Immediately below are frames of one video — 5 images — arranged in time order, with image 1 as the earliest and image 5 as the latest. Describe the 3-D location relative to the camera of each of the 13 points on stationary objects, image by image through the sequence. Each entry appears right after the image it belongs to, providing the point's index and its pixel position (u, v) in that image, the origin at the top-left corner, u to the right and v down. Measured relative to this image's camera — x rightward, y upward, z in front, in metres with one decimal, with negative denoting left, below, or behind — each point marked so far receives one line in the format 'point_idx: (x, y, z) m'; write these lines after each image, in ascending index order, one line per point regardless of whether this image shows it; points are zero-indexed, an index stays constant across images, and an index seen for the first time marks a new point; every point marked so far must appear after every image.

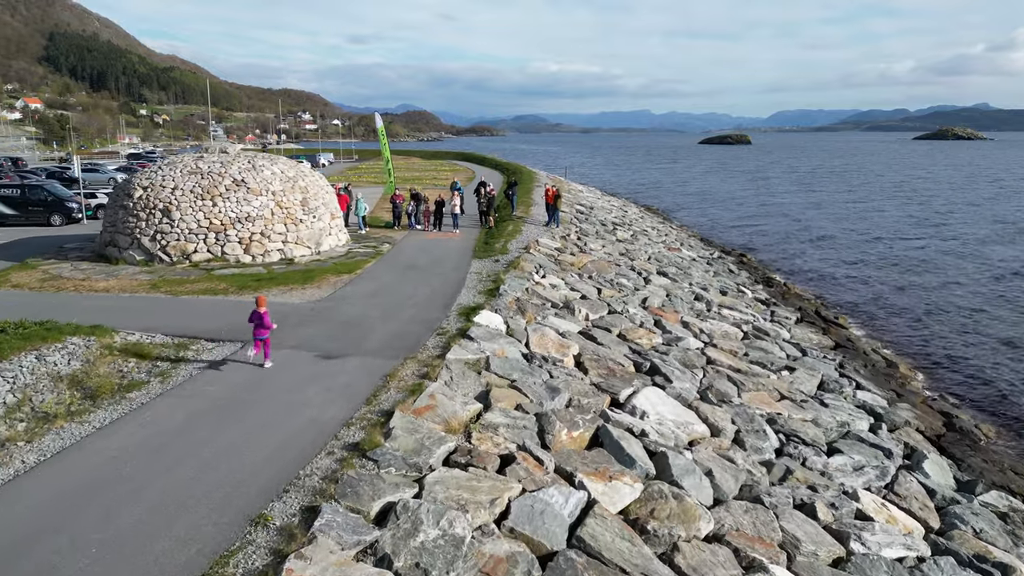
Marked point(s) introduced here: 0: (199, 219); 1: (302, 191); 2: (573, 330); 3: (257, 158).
0: (-7.7, +1.7, +17.5) m
1: (-5.7, +2.6, +19.4) m
2: (+1.2, -0.8, +14.0) m
3: (-6.9, +3.5, +19.4) m
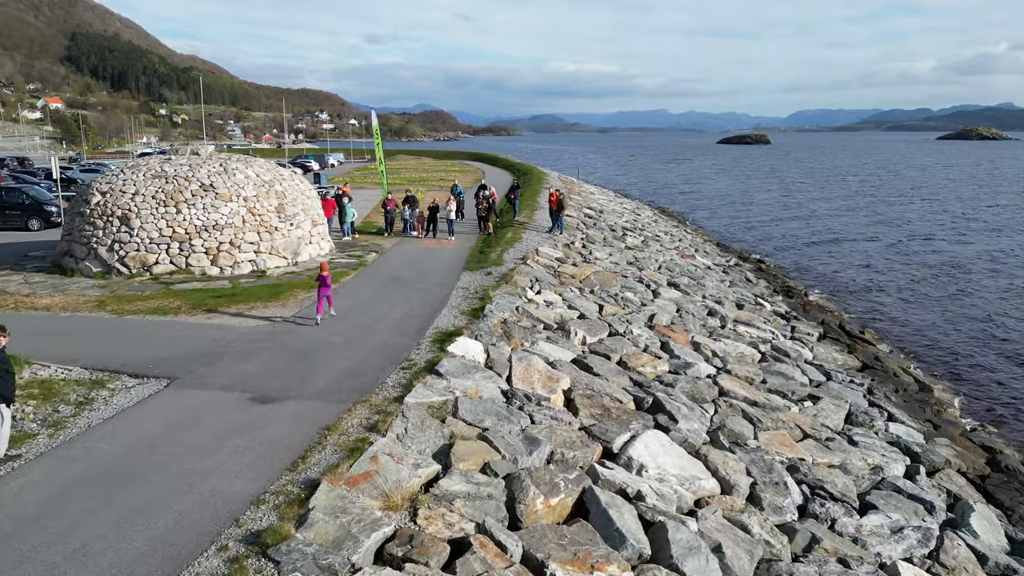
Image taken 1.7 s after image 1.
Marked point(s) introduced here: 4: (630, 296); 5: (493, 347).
0: (-7.9, +1.4, +16.0) m
1: (-5.9, +2.3, +17.9) m
2: (+0.9, -1.2, +12.4) m
3: (-7.1, +3.2, +17.9) m
4: (+3.1, -0.2, +18.6) m
5: (-0.3, -0.9, +11.7) m
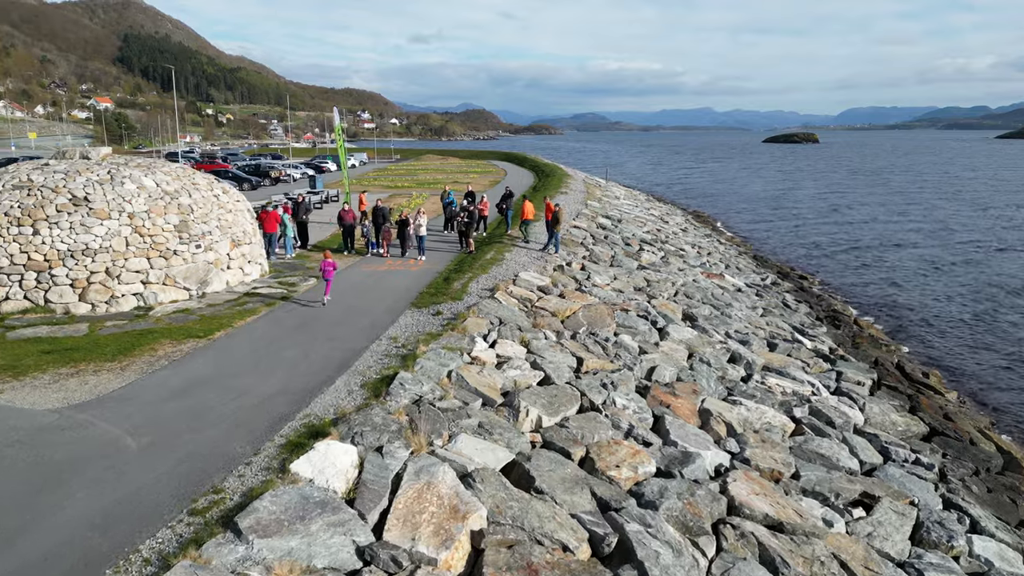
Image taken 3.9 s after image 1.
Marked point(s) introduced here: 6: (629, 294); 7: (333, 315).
0: (-8.7, +0.6, +12.5) m
1: (-6.6, +1.5, +14.3) m
2: (-0.2, -2.1, +8.4) m
3: (-7.8, +2.4, +14.4) m
4: (+2.3, -1.1, +14.5) m
5: (-1.5, -1.8, +7.8) m
6: (+3.1, -0.1, +18.9) m
7: (-3.3, -0.5, +13.2) m
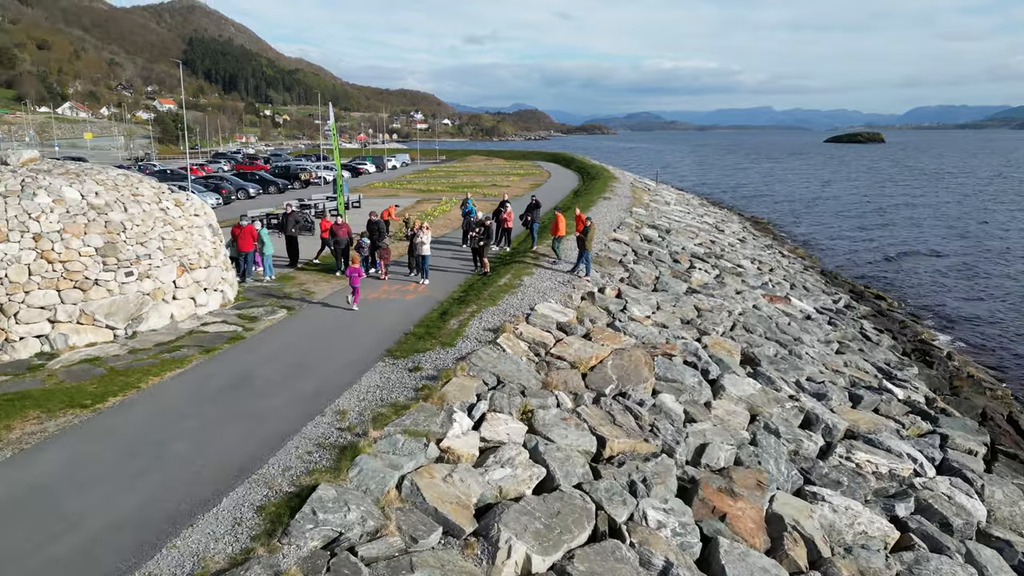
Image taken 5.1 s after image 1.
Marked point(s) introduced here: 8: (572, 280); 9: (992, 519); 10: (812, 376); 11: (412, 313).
0: (-8.7, +0.1, +9.9) m
1: (-6.5, +0.9, +11.5) m
2: (-0.5, -2.7, +5.2) m
3: (-7.7, +1.9, +11.7) m
4: (+2.4, -1.8, +11.1) m
5: (-1.8, -2.5, +4.6) m
6: (+3.5, -0.9, +15.4) m
7: (-3.3, -1.1, +10.2) m
8: (+1.4, +0.2, +16.7) m
9: (+7.6, -3.6, +11.4) m
10: (+6.5, -1.9, +15.4) m
11: (-1.9, -0.5, +13.5) m
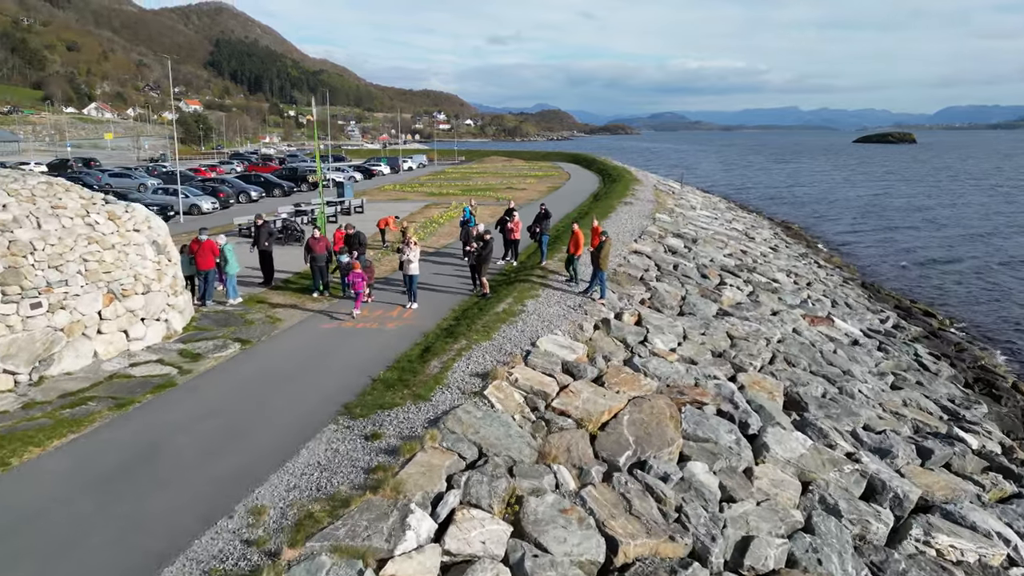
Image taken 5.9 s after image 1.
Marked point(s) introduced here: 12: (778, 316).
0: (-8.9, -0.4, +7.8) m
1: (-6.6, +0.5, +9.4) m
2: (-0.9, -3.2, +2.9) m
3: (-7.7, +1.4, +9.6) m
4: (+2.2, -2.3, +8.7) m
5: (-2.2, -2.9, +2.4) m
6: (+3.5, -1.4, +13.0) m
7: (-3.4, -1.6, +8.0) m
8: (+1.5, -0.3, +14.4) m
9: (+7.5, -4.2, +8.9) m
10: (+6.4, -2.5, +12.9) m
11: (-2.0, -1.0, +11.3) m
12: (+7.0, -0.7, +18.8) m
